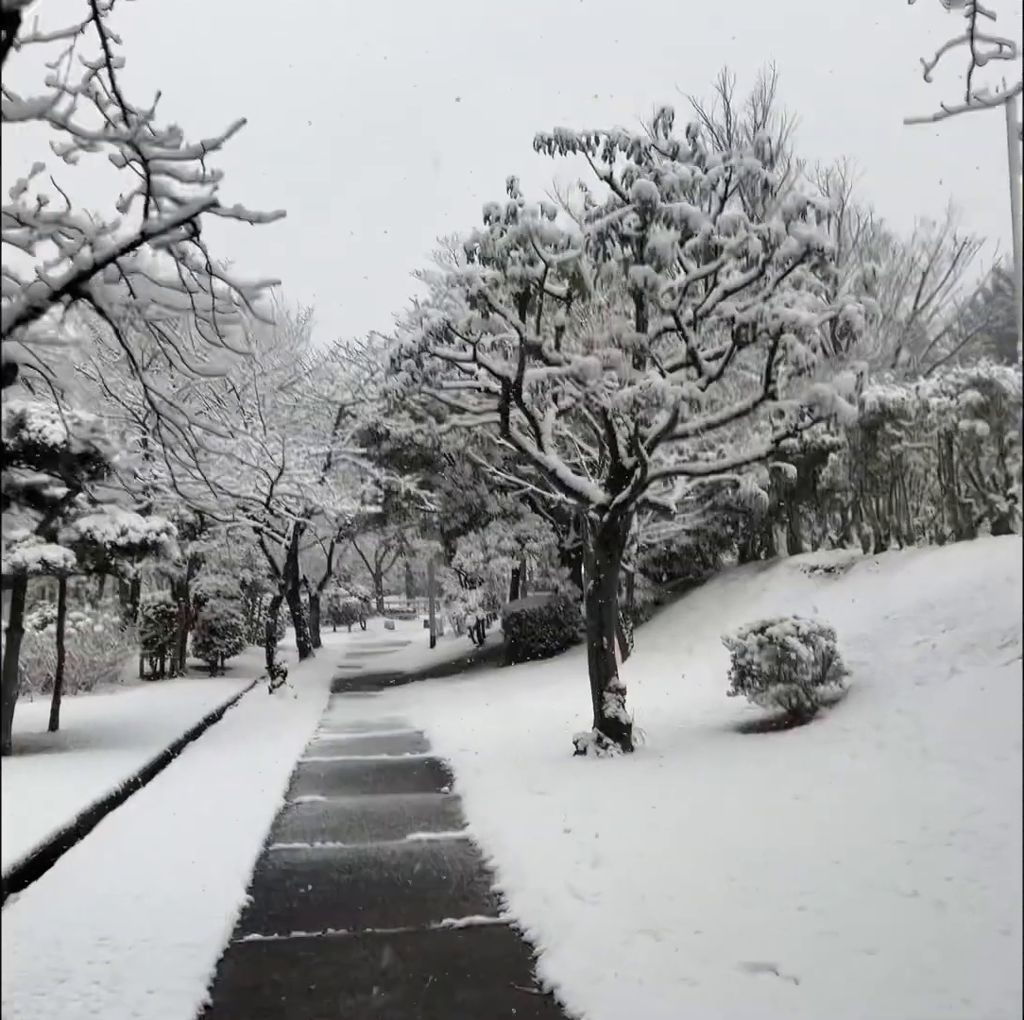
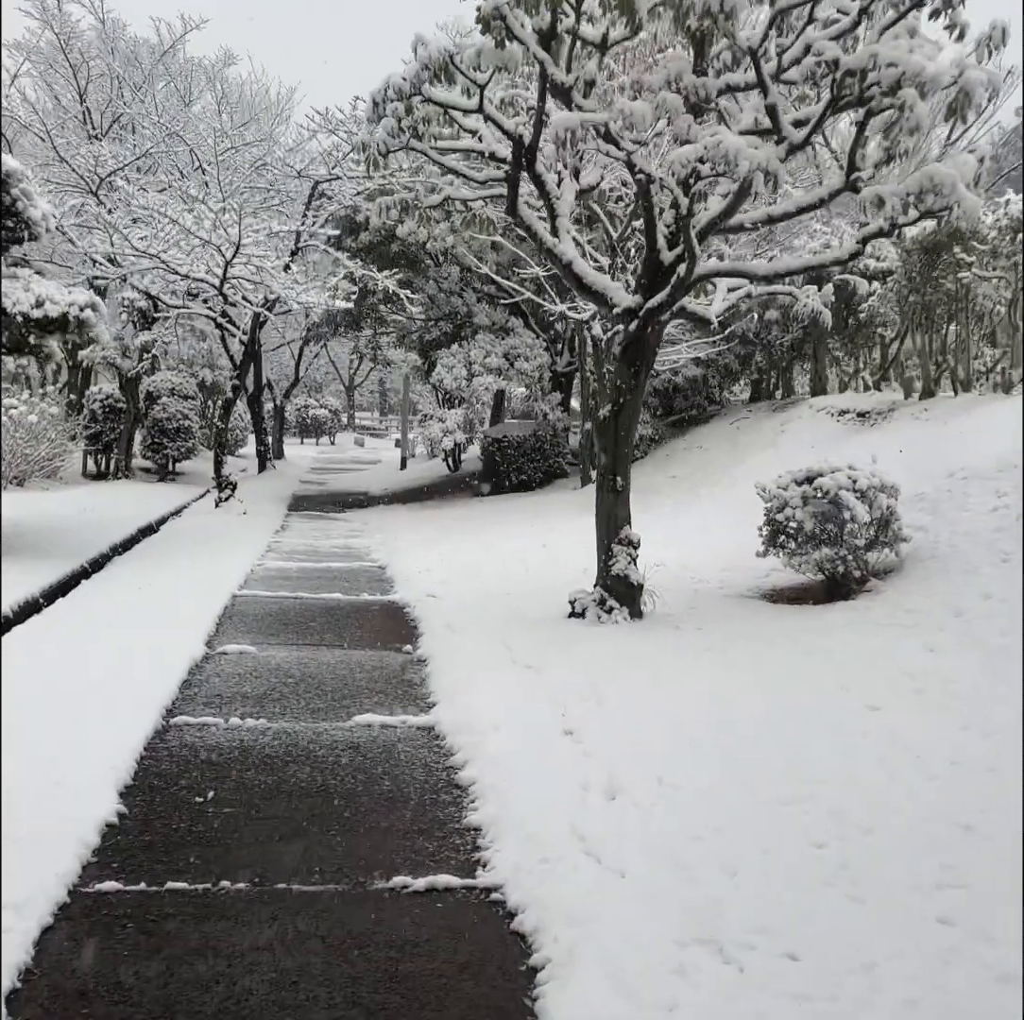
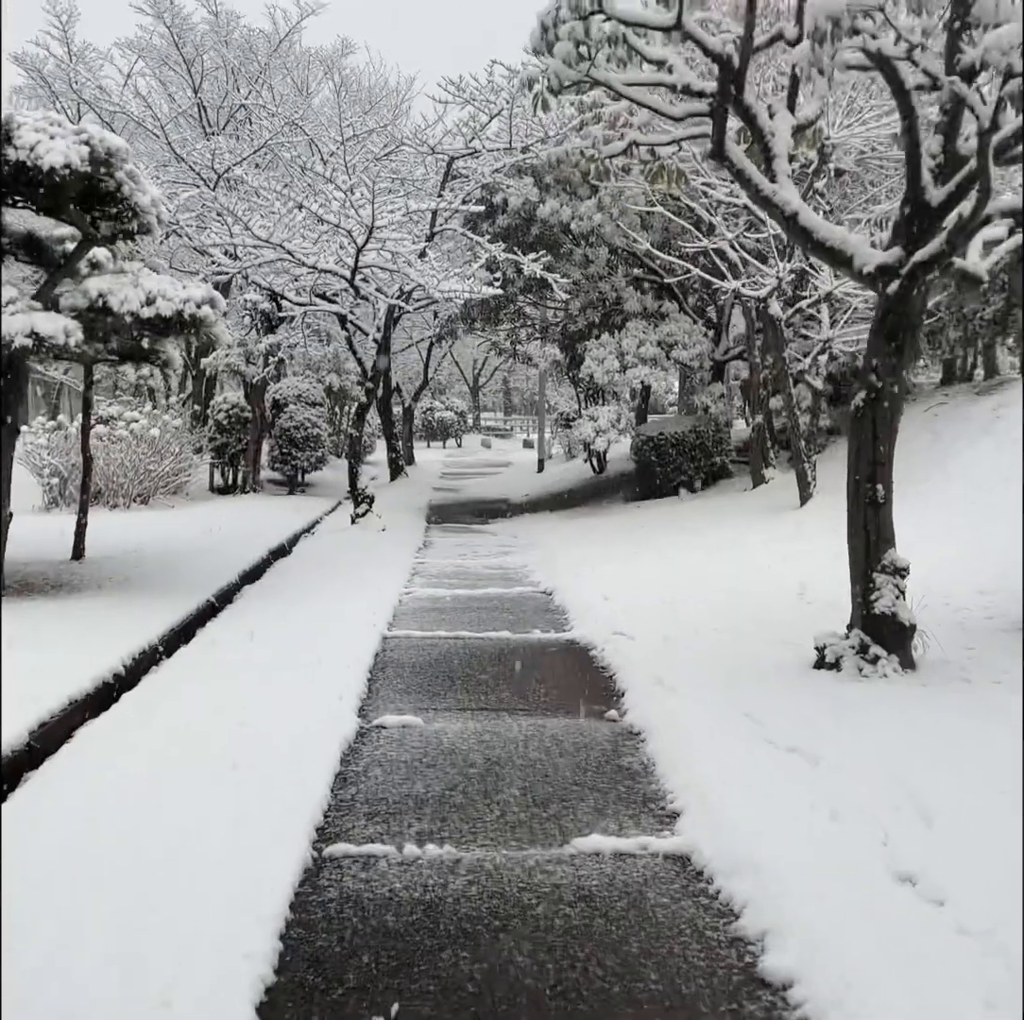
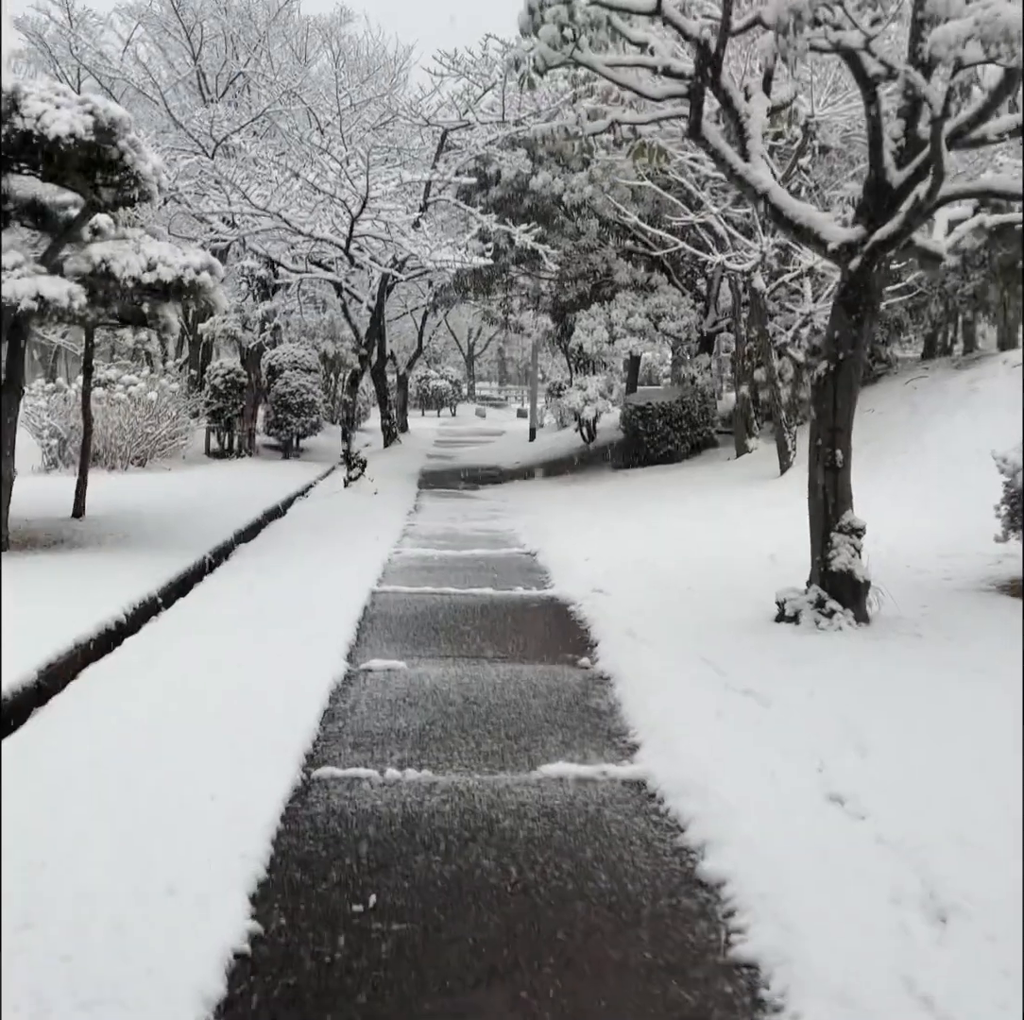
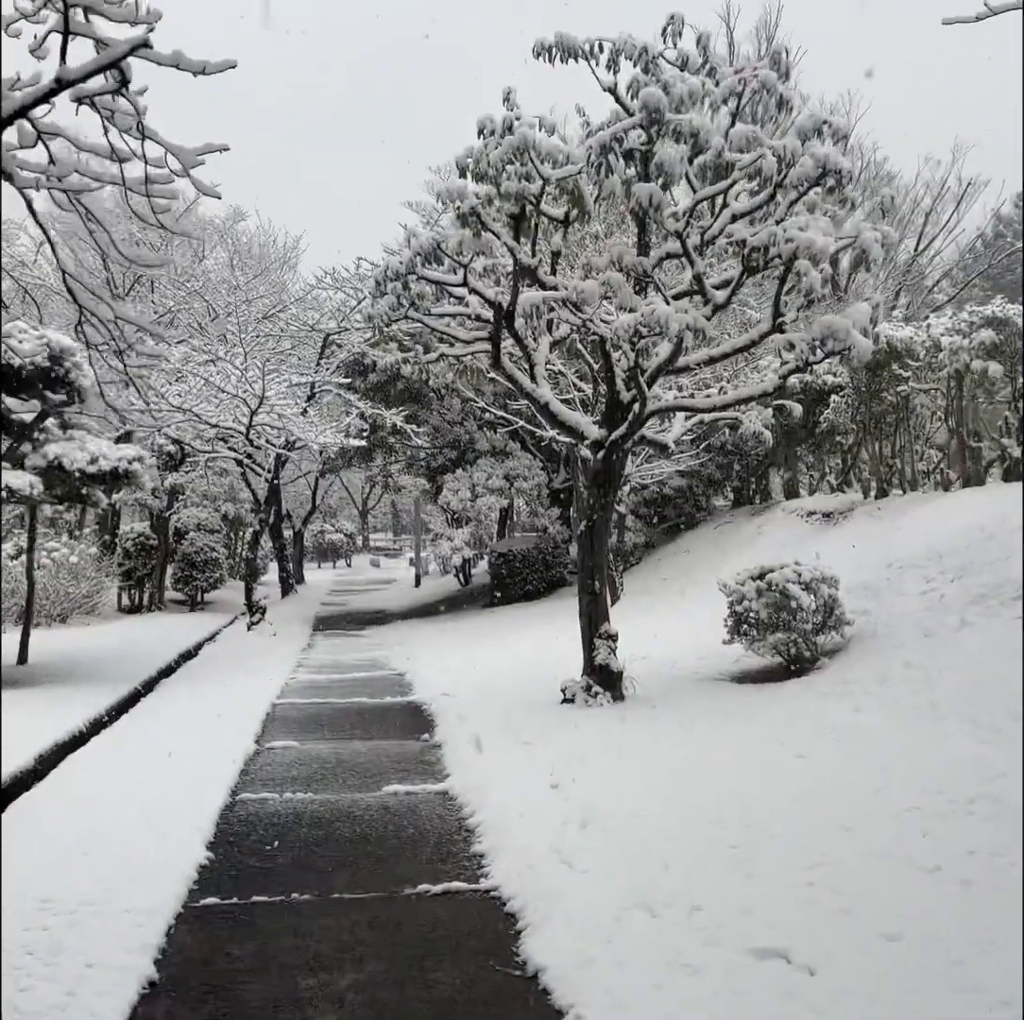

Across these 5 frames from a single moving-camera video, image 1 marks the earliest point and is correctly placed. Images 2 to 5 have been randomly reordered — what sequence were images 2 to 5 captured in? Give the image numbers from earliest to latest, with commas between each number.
5, 2, 4, 3
